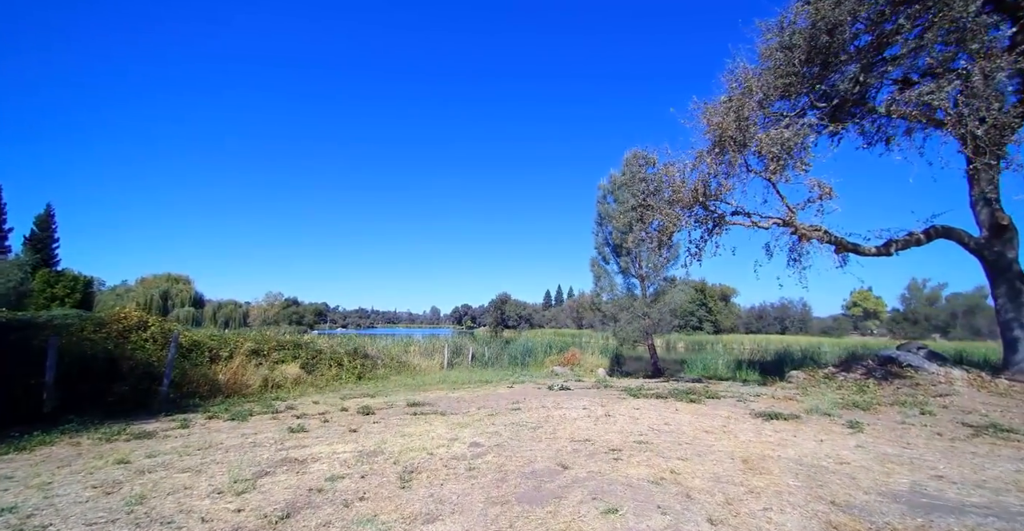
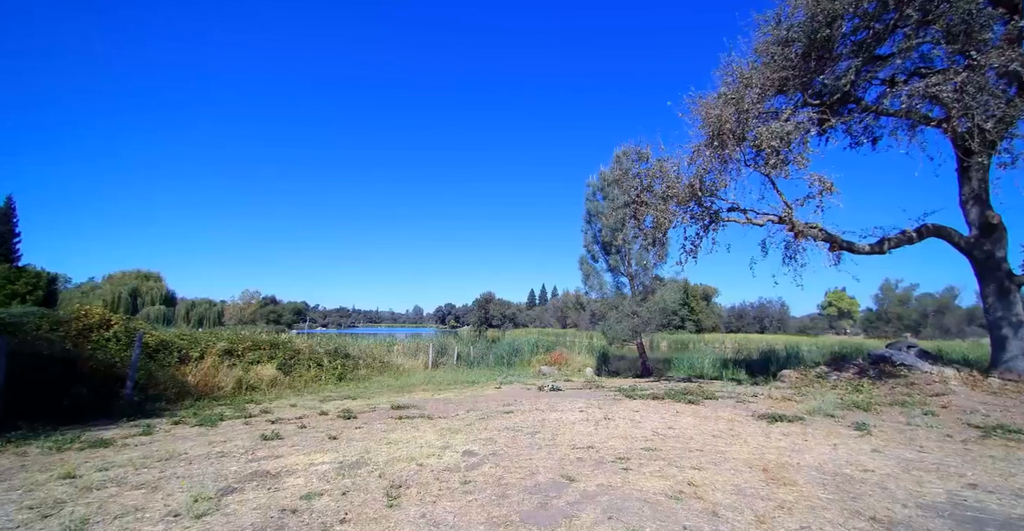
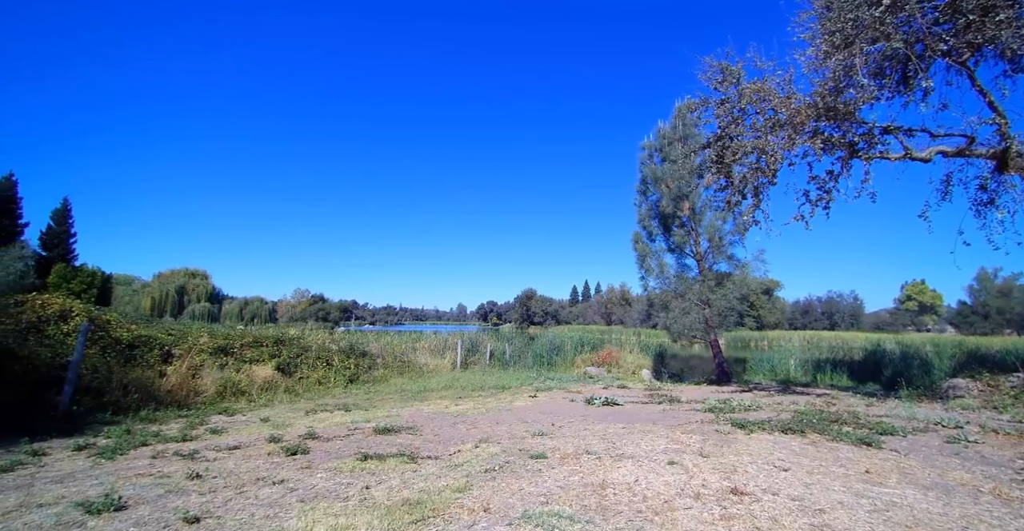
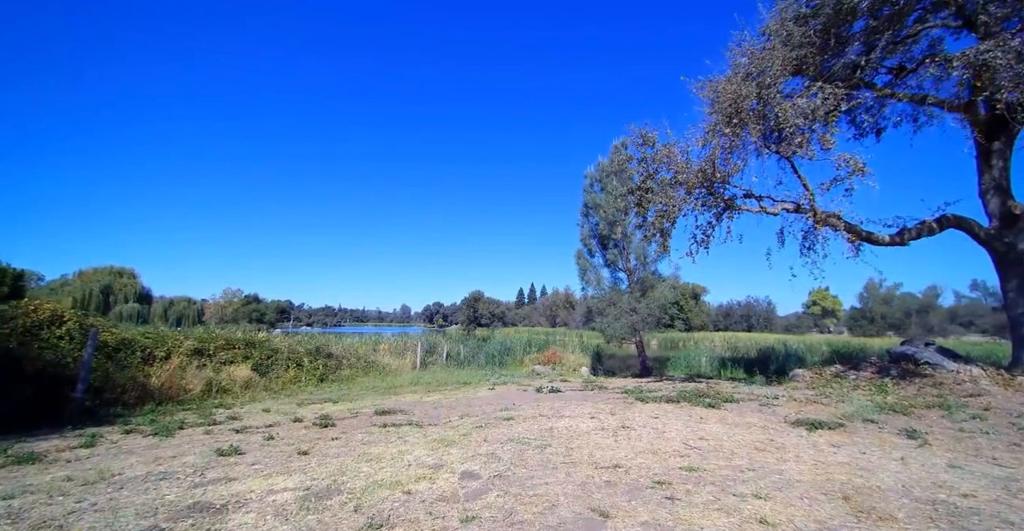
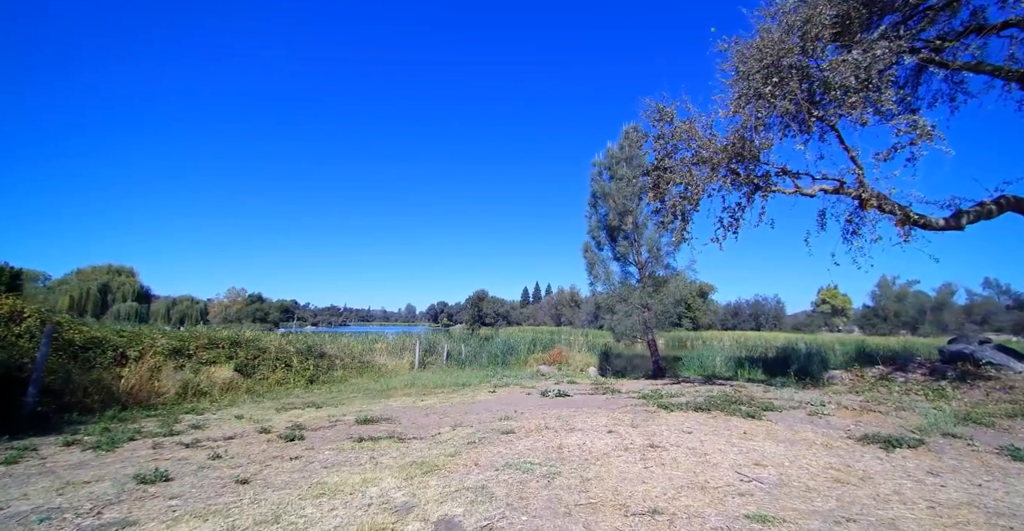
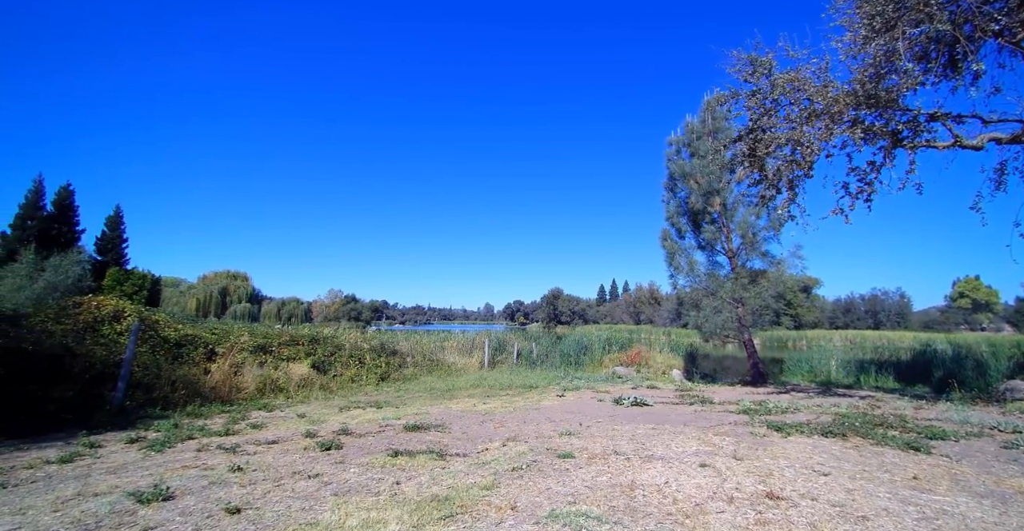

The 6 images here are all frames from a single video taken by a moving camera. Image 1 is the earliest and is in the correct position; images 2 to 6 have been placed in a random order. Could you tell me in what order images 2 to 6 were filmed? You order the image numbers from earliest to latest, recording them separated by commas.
2, 4, 5, 3, 6
